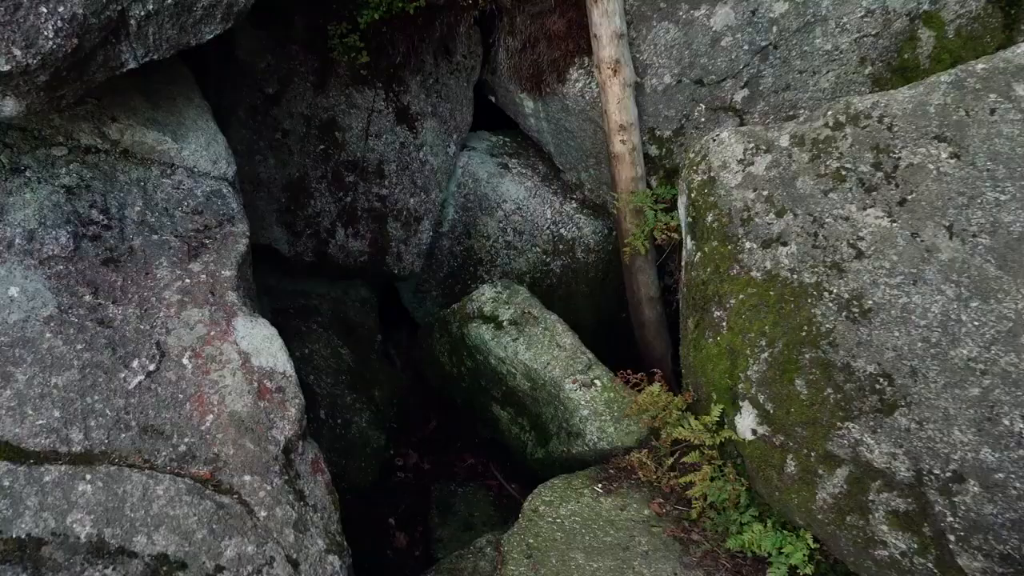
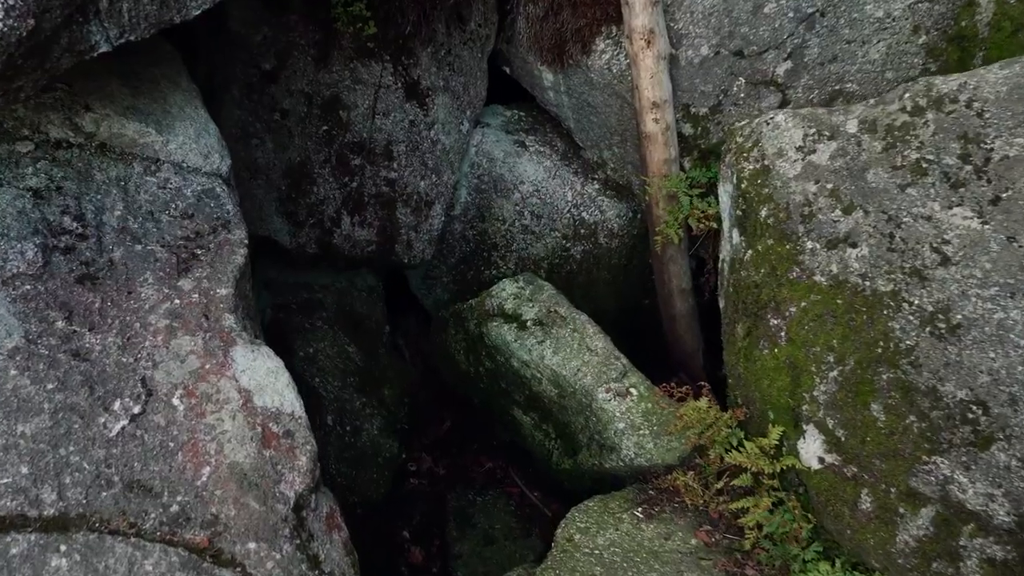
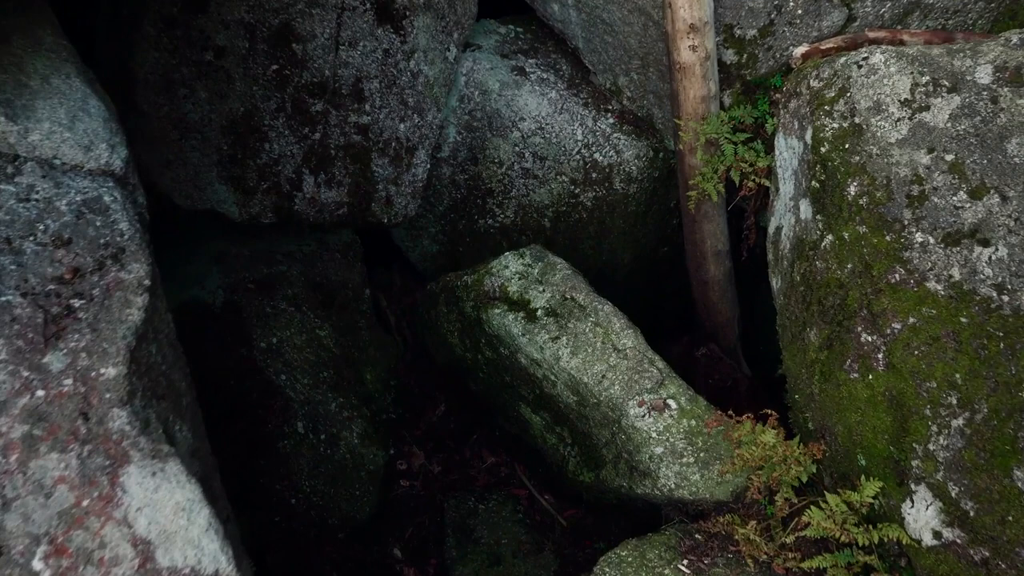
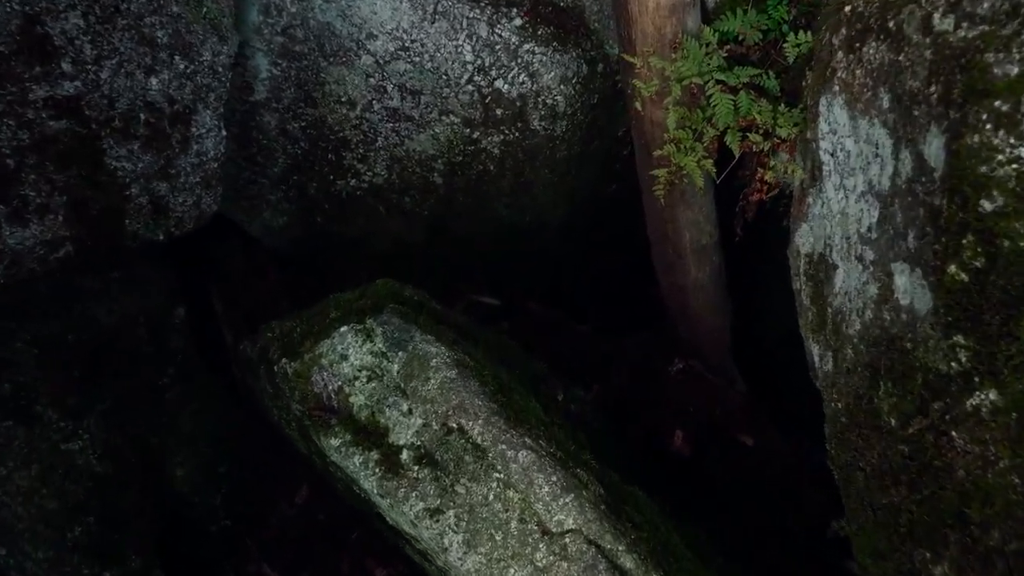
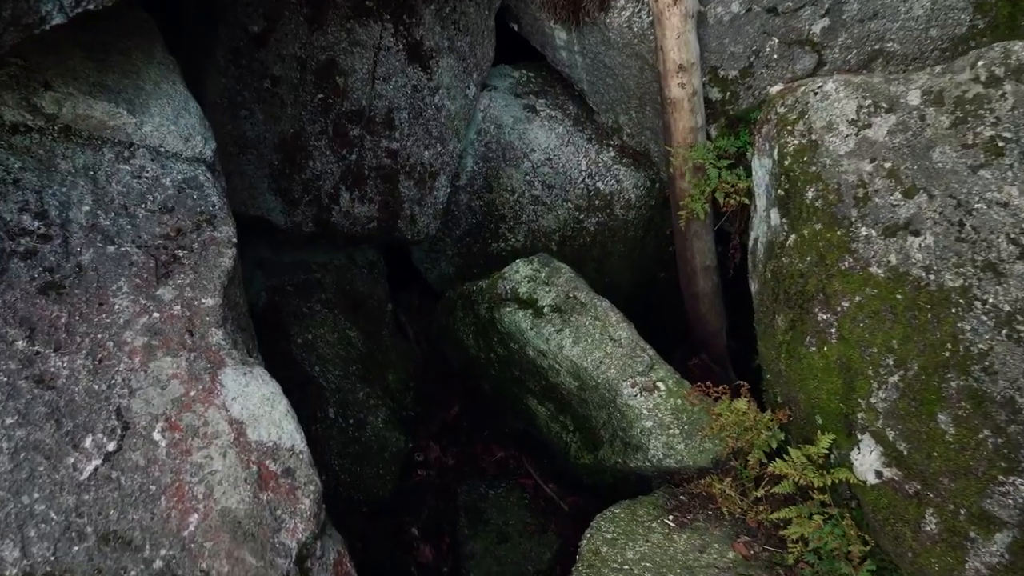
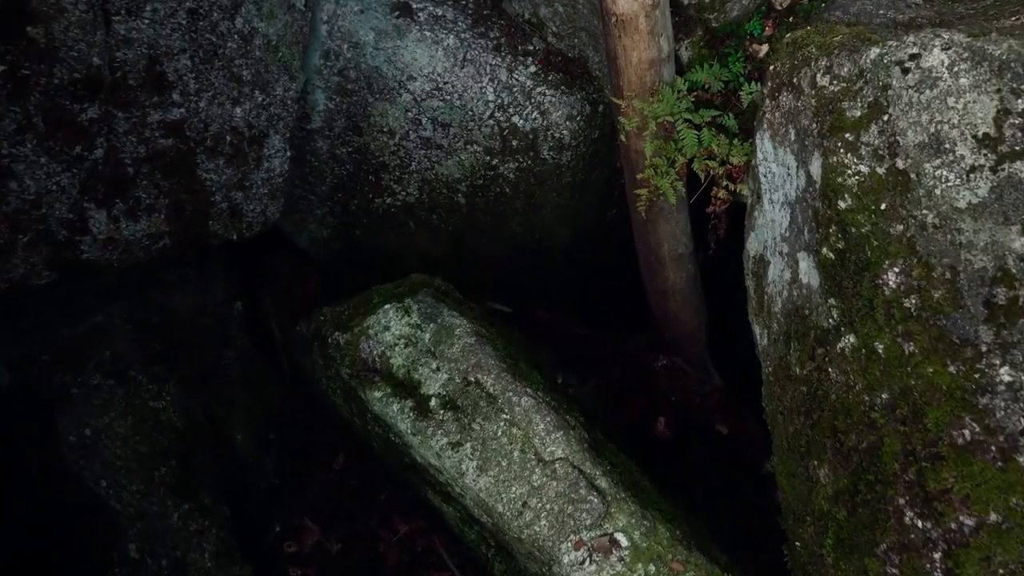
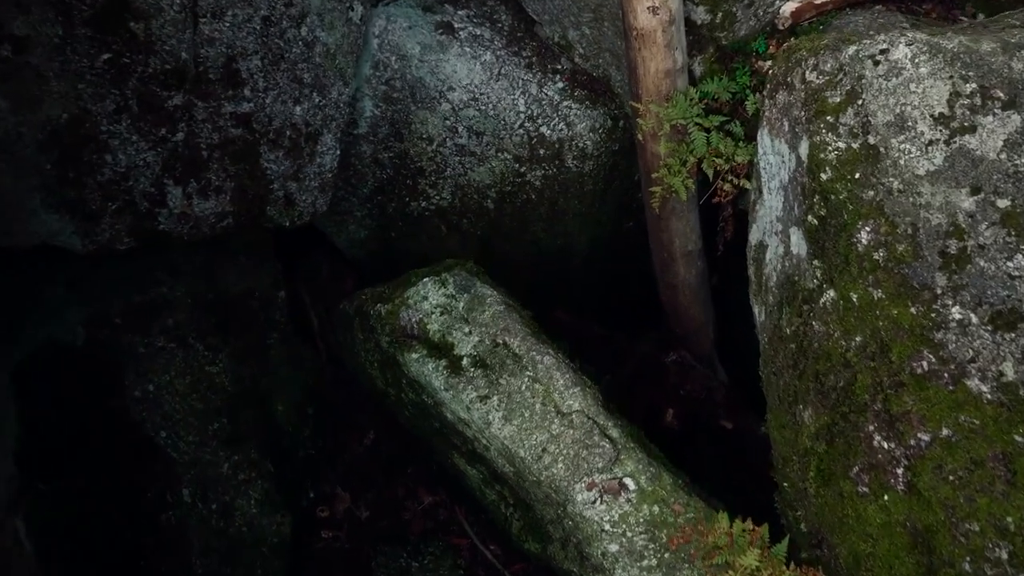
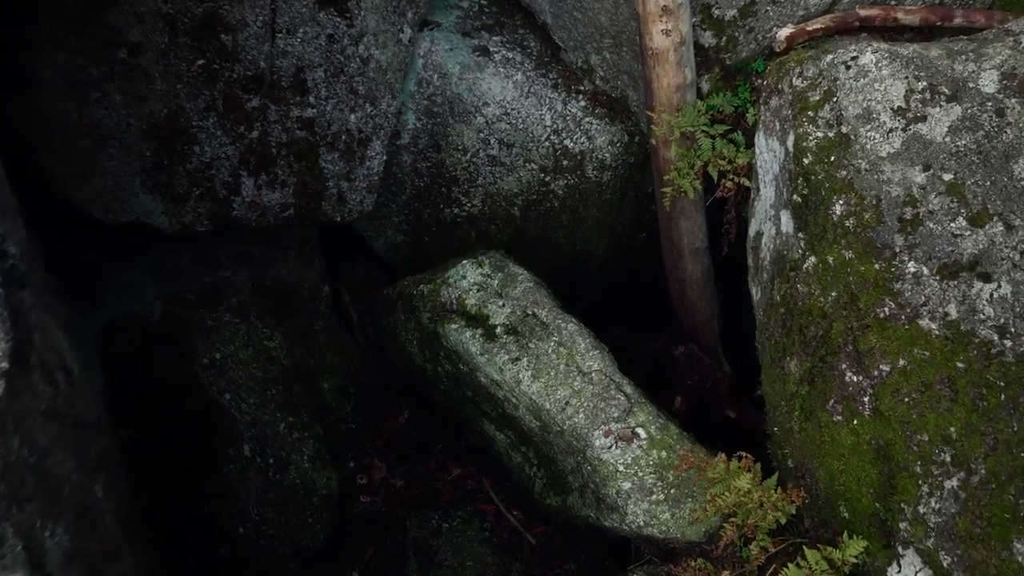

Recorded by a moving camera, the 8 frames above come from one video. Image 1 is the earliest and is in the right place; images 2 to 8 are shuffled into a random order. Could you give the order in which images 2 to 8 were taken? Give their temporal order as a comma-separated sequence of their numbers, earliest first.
2, 5, 3, 8, 7, 6, 4
